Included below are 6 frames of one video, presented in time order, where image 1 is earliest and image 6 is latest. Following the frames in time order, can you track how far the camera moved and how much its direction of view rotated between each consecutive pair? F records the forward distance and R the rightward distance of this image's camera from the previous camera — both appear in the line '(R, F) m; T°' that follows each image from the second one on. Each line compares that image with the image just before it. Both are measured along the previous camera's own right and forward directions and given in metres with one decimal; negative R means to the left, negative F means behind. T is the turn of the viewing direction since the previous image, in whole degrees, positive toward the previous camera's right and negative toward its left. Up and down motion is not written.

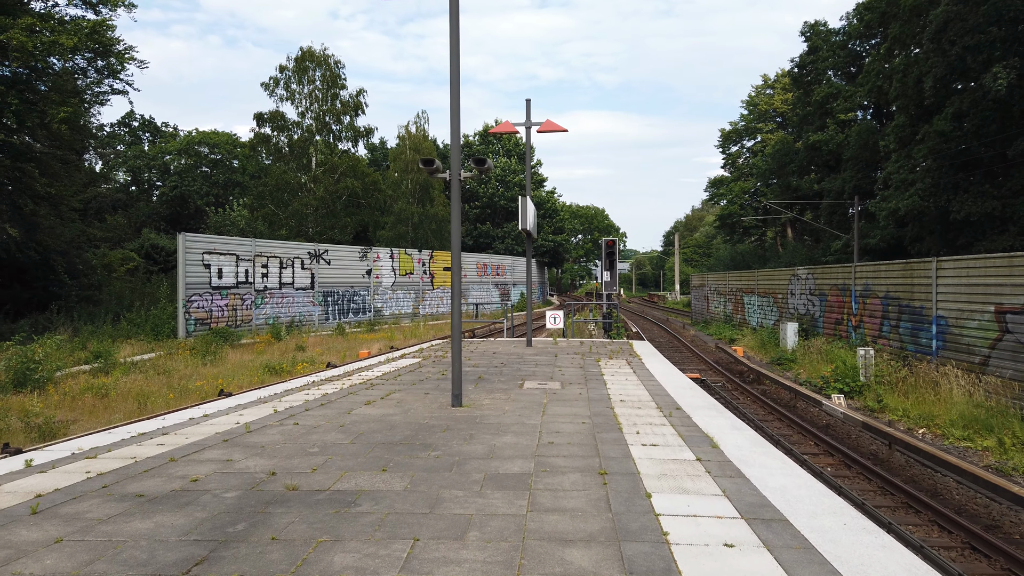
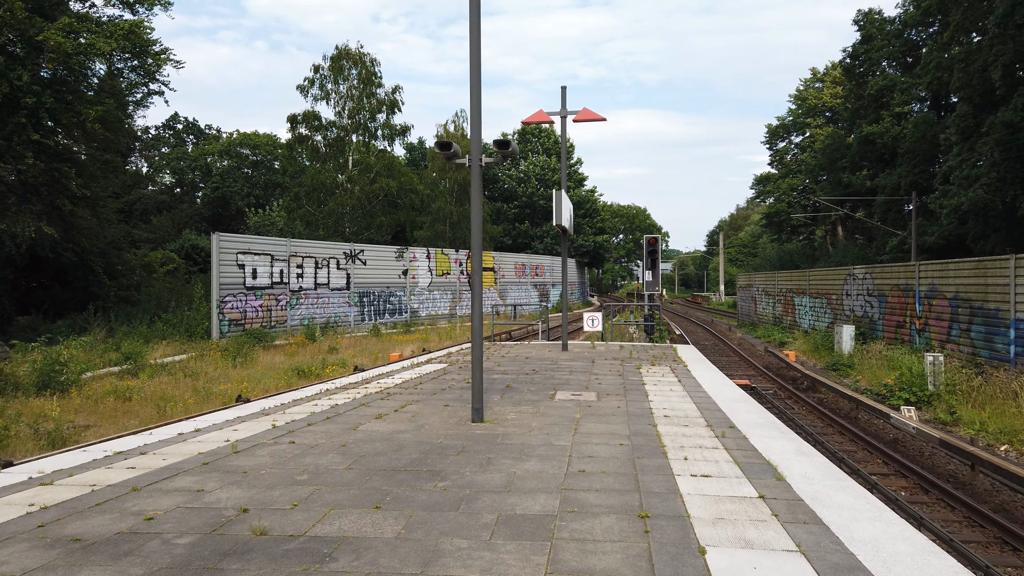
(+0.1, +0.7) m; -3°
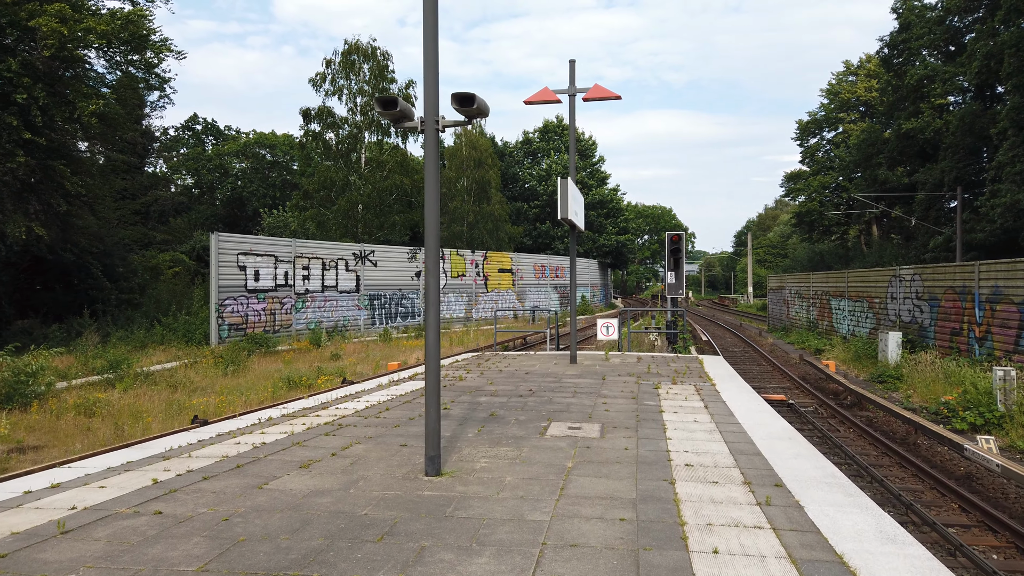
(+0.3, +1.3) m; -2°
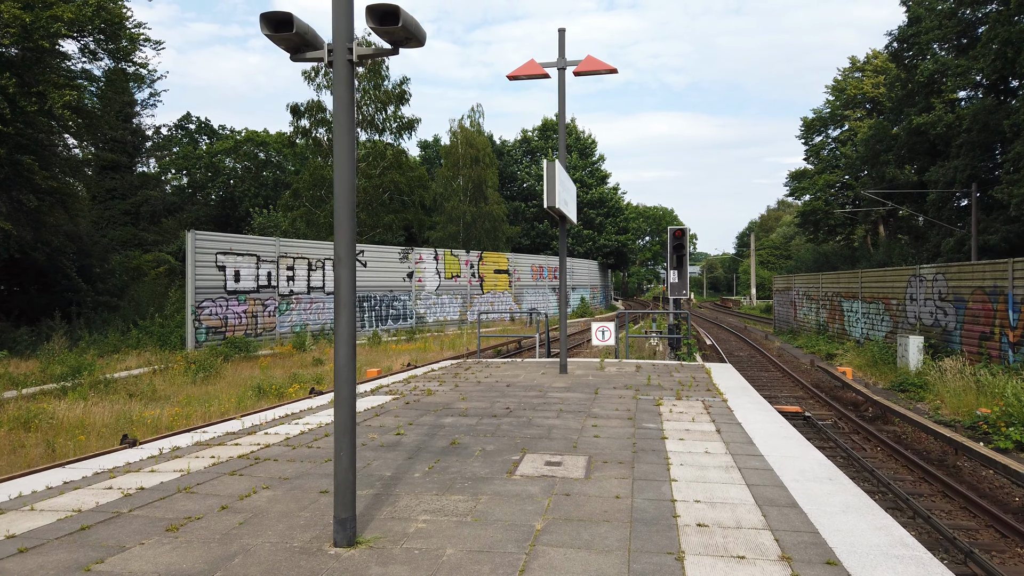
(+0.2, +1.1) m; 0°
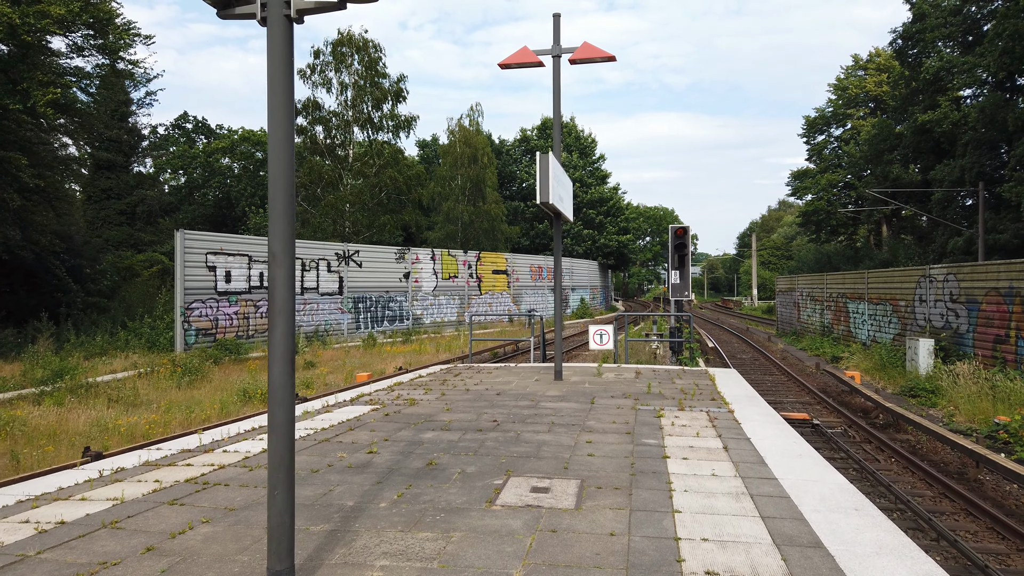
(+0.1, +0.5) m; 0°
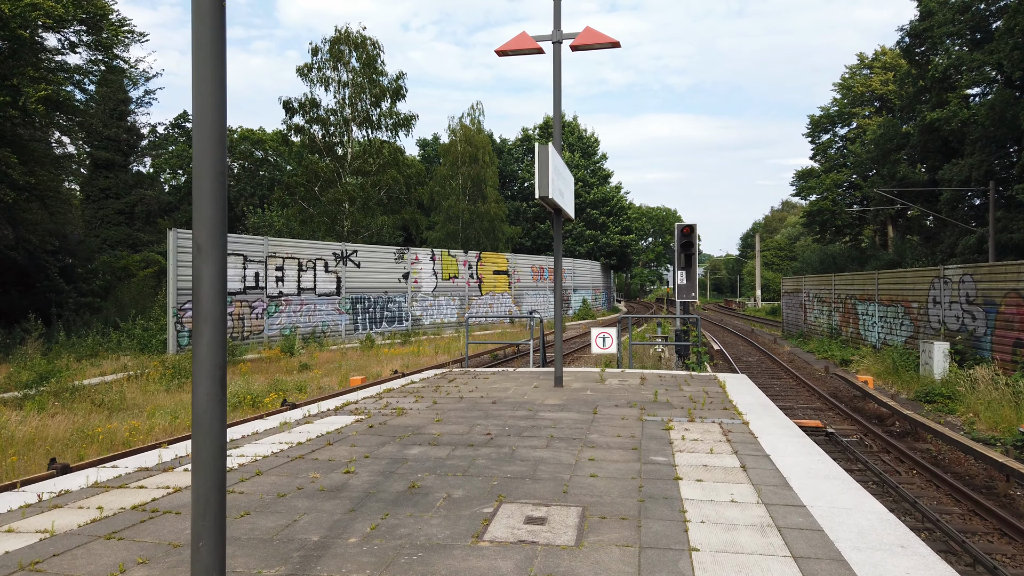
(0.0, +0.4) m; 0°
